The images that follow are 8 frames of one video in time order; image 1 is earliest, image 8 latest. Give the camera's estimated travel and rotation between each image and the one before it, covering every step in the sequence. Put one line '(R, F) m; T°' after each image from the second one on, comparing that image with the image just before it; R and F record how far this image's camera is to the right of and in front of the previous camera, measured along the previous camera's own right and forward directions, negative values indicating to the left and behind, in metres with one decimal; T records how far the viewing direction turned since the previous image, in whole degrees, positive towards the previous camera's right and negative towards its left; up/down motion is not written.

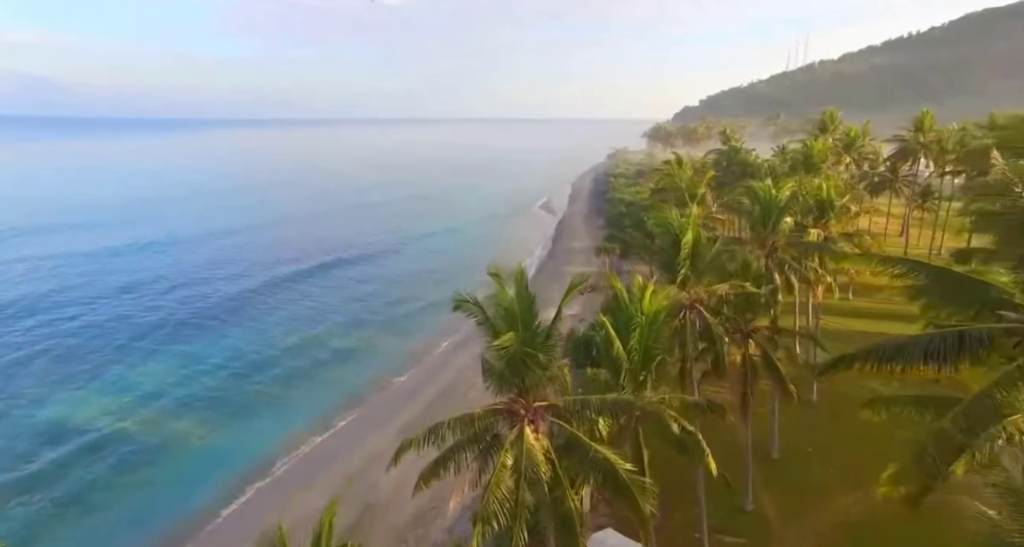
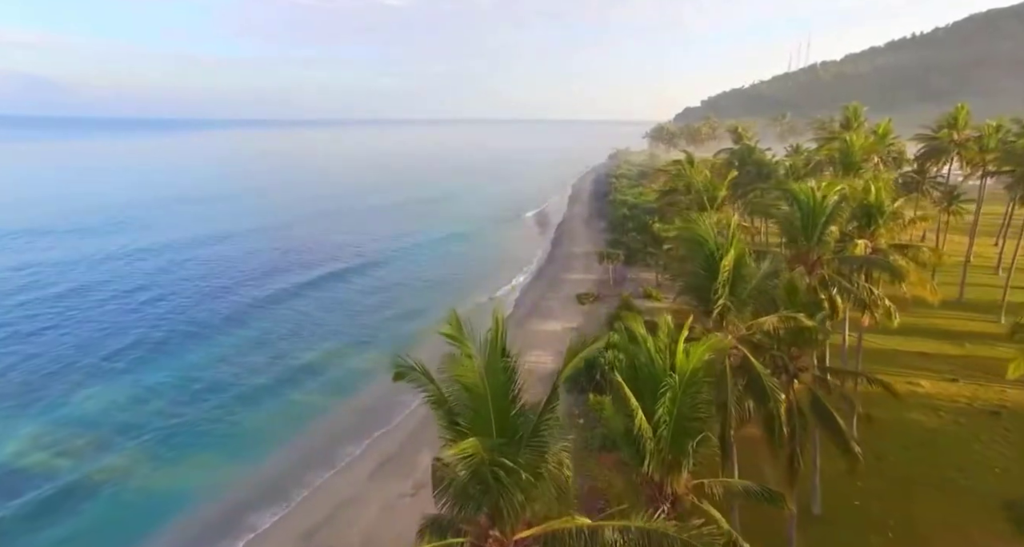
(+0.3, +3.5) m; 0°
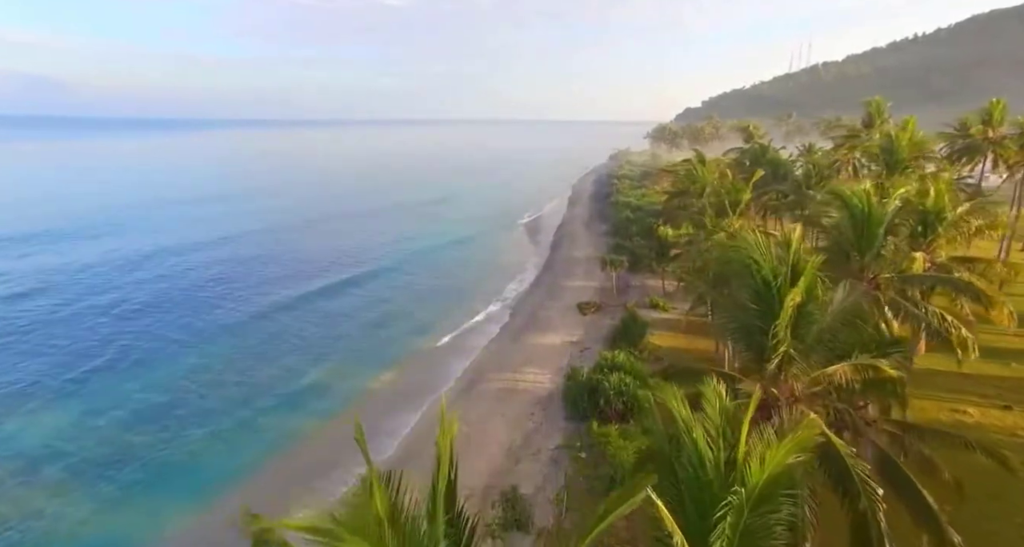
(+0.3, +3.0) m; 0°
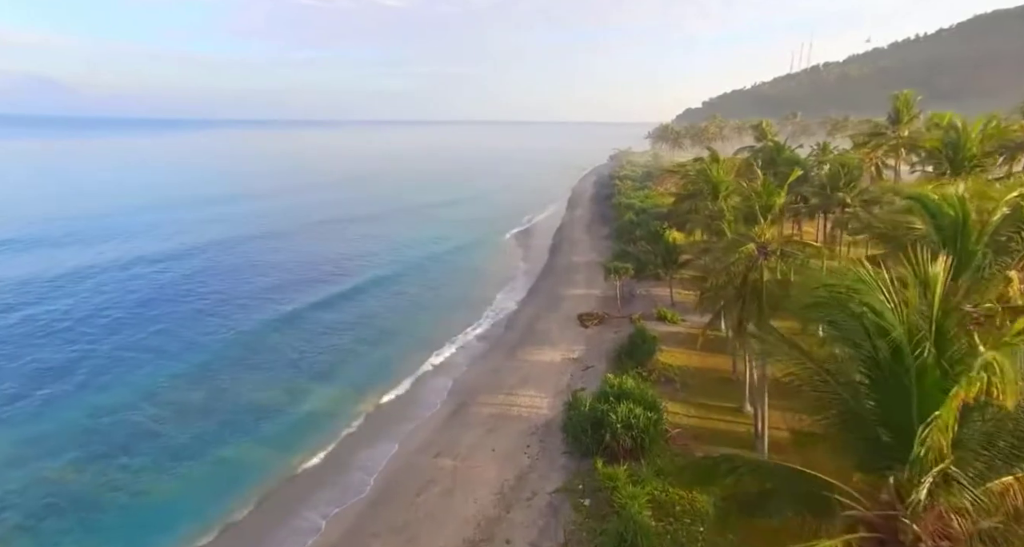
(+0.3, +3.2) m; 0°
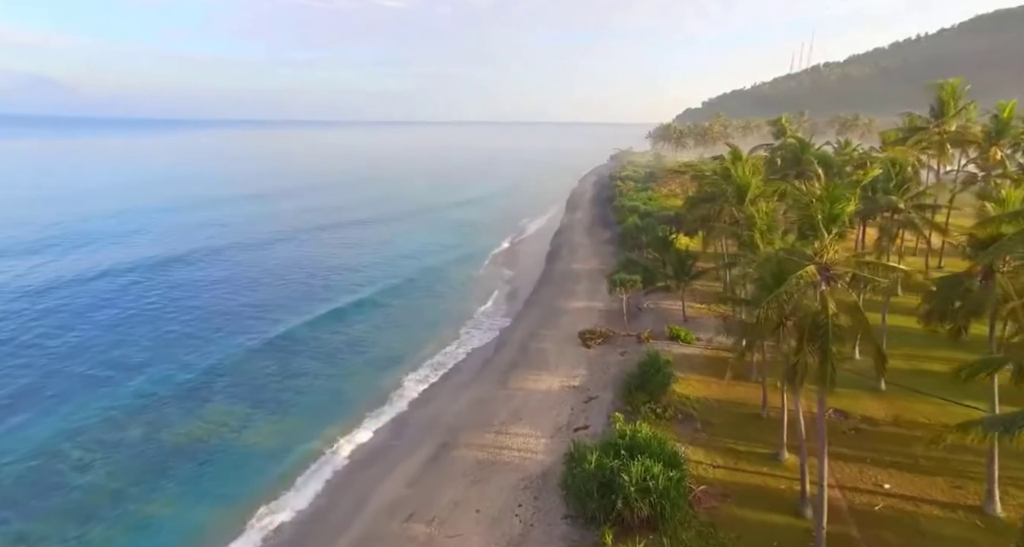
(+0.4, +4.2) m; 0°
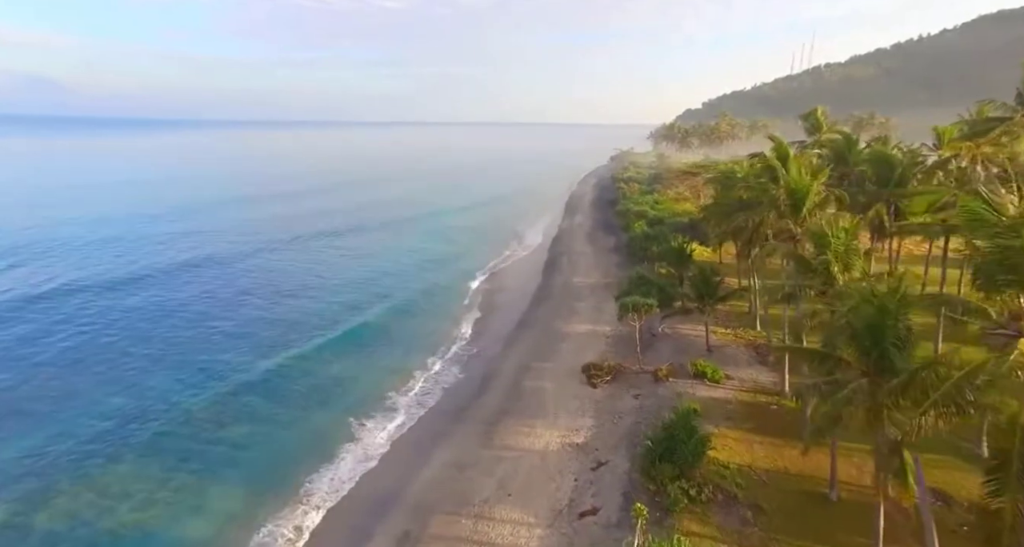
(+0.4, +5.9) m; 0°
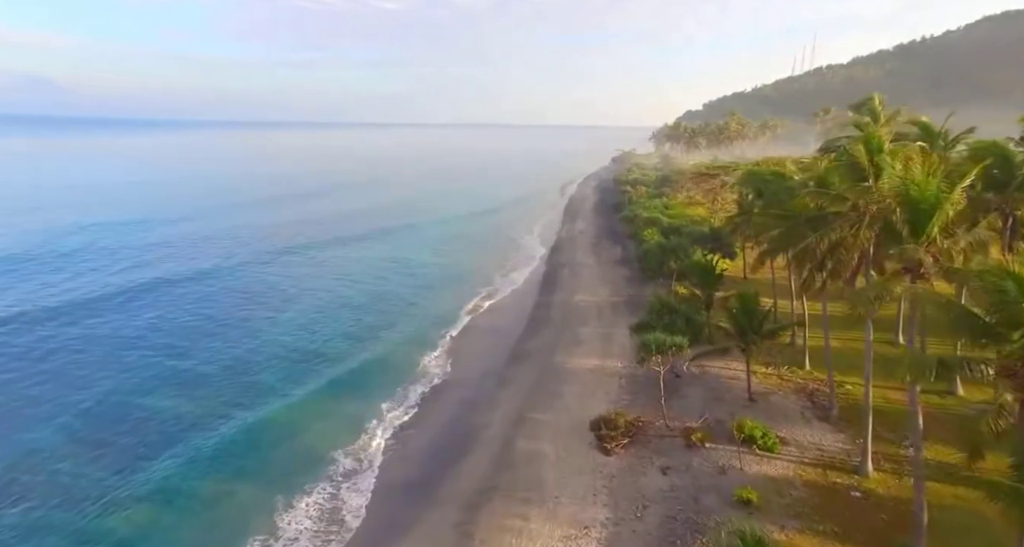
(+0.4, +6.4) m; 0°
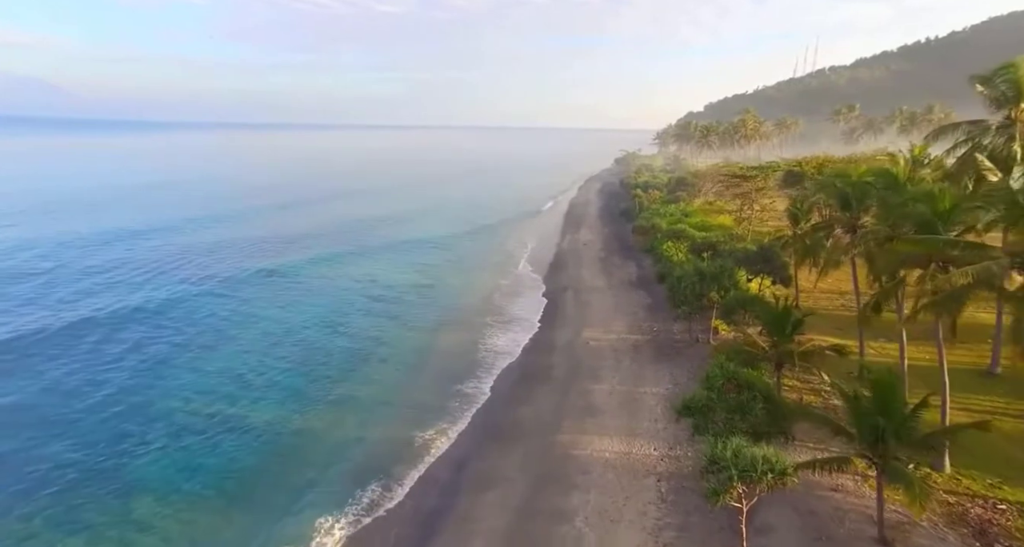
(+0.5, +9.2) m; 0°
